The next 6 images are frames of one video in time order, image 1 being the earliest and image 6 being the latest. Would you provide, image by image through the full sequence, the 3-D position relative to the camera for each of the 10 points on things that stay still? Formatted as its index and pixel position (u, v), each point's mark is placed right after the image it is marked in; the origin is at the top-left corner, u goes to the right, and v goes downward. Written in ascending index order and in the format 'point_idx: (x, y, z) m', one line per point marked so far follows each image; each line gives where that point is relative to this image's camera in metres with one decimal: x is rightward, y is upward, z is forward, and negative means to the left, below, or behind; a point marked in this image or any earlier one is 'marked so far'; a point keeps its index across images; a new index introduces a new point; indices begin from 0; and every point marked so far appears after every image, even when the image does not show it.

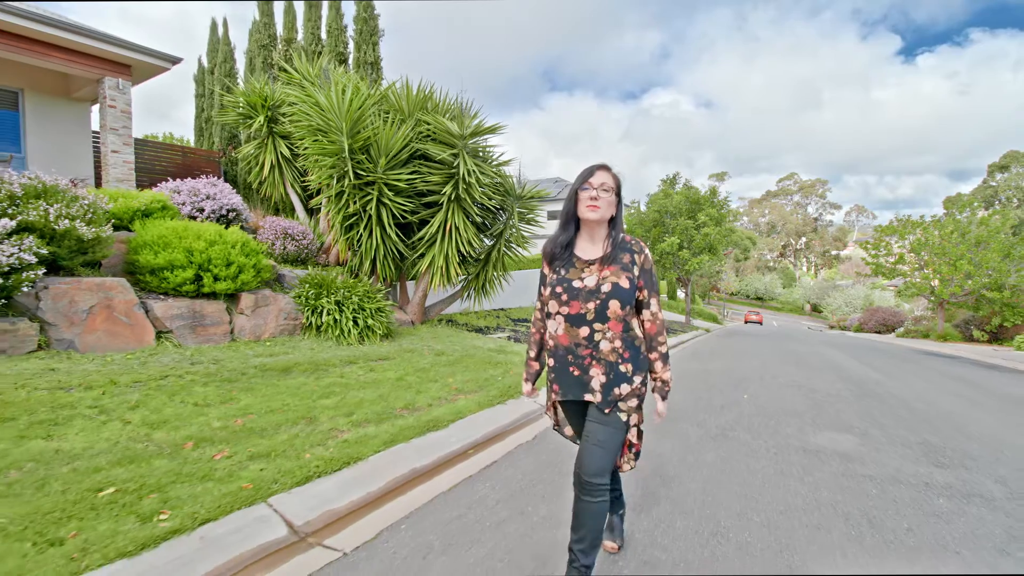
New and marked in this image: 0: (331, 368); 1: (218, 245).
0: (-2.0, -0.9, +5.0) m
1: (-3.4, +0.5, +5.3) m
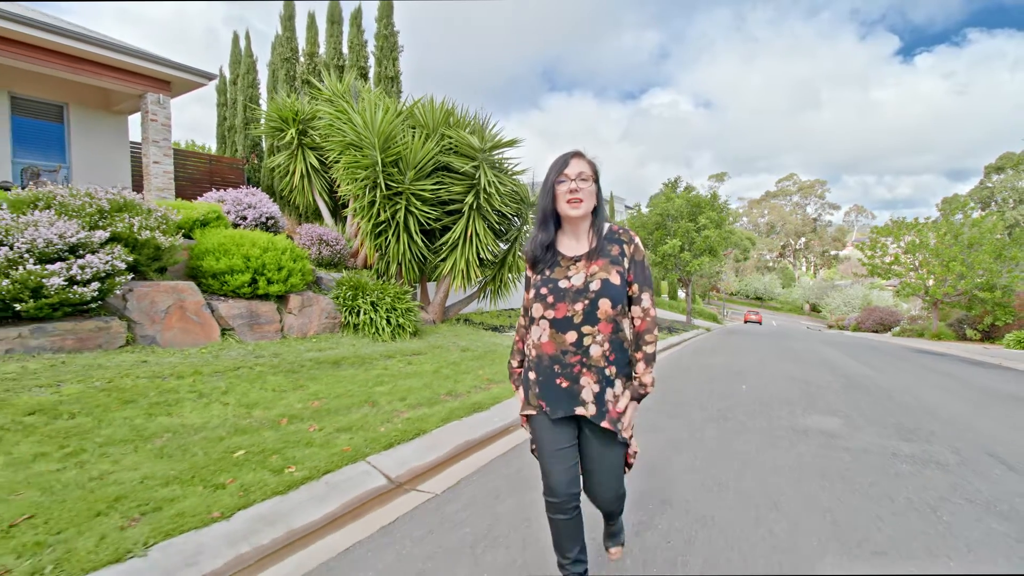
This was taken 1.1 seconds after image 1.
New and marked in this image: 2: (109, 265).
0: (-1.7, -0.9, +5.5) m
1: (-3.2, +0.5, +5.9) m
2: (-4.0, +0.2, +4.4) m
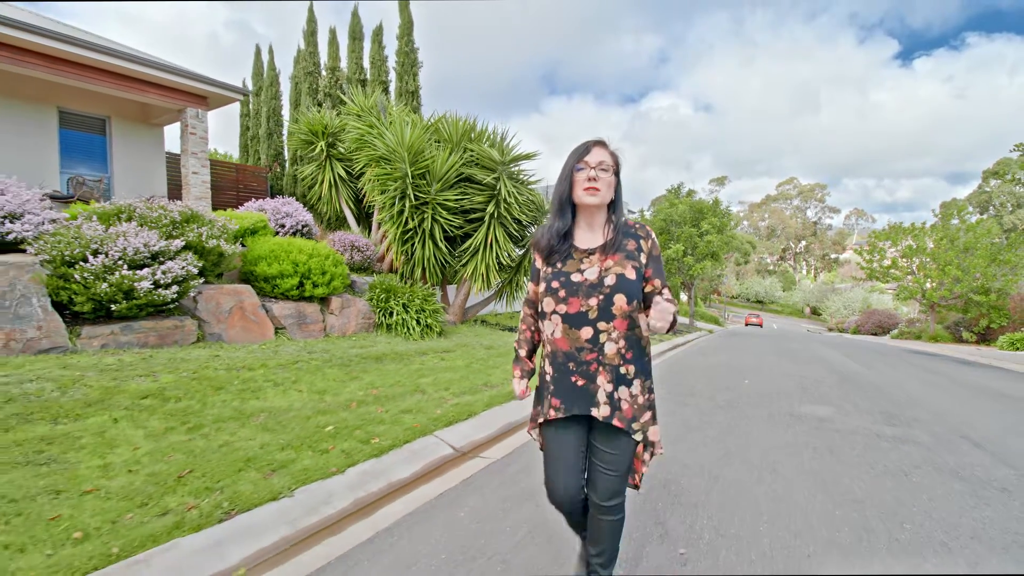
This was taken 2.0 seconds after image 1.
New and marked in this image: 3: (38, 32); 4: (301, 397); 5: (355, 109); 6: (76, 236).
0: (-1.3, -0.9, +6.1) m
1: (-2.8, +0.4, +6.5) m
2: (-3.6, +0.2, +5.0) m
3: (-7.9, +4.3, +7.5) m
4: (-1.9, -1.0, +4.0) m
5: (-3.4, +3.9, +9.8) m
6: (-4.4, +0.5, +4.5) m
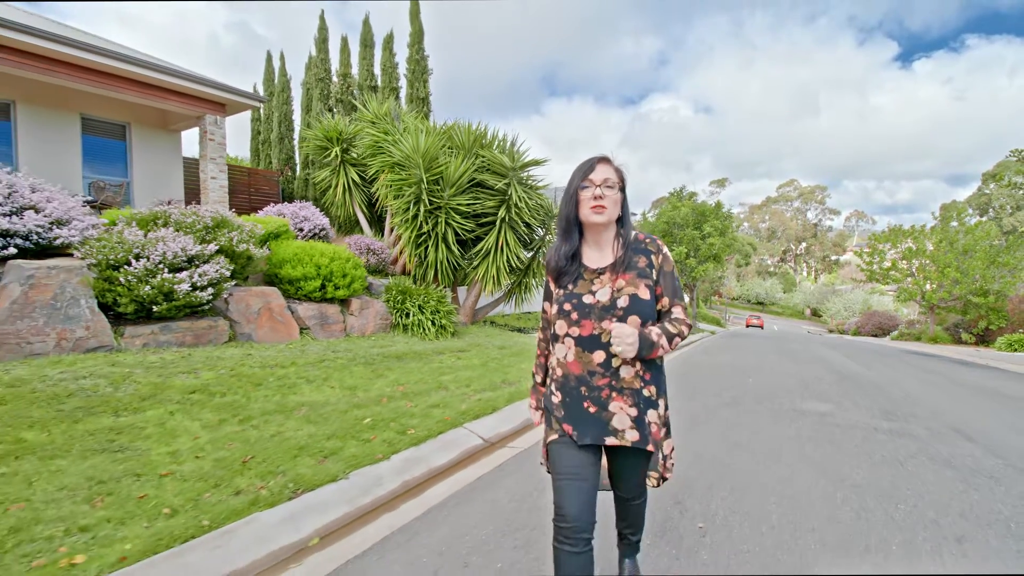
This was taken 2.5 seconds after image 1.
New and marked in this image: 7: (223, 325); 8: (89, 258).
0: (-1.2, -1.0, +6.4) m
1: (-2.6, +0.4, +6.8) m
2: (-3.4, +0.2, +5.3) m
3: (-7.7, +4.3, +7.8) m
4: (-1.7, -1.0, +4.3) m
5: (-3.2, +3.9, +10.0) m
6: (-4.2, +0.5, +4.8) m
7: (-3.5, -0.4, +5.4) m
8: (-4.4, +0.3, +4.7) m
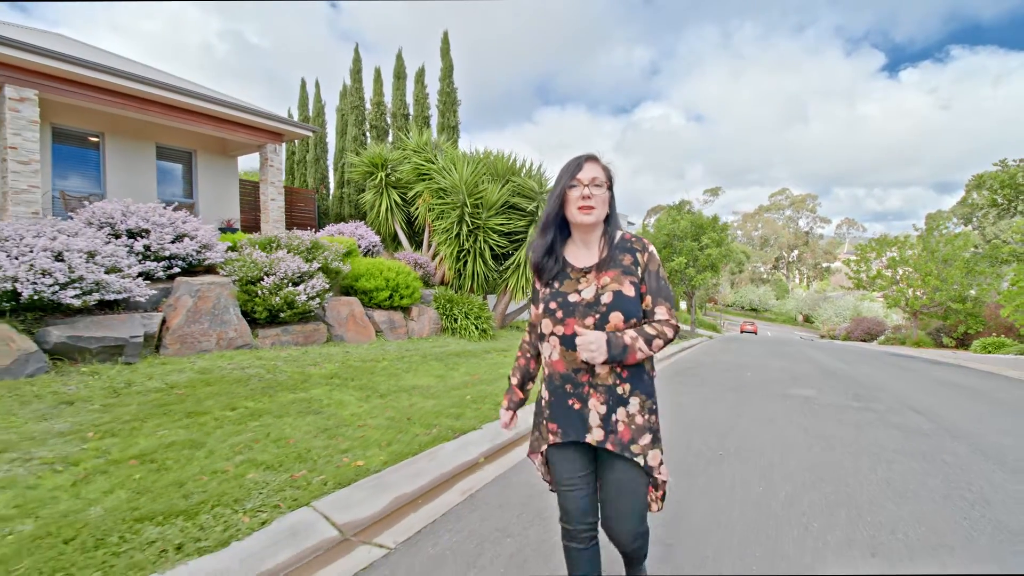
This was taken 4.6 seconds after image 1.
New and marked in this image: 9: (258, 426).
0: (-0.5, -1.1, +7.6) m
1: (-2.0, +0.2, +8.0) m
2: (-2.8, 0.0, +6.5) m
3: (-7.1, +4.1, +9.0) m
4: (-1.0, -1.1, +5.6) m
5: (-2.6, +3.6, +11.3) m
6: (-3.5, +0.4, +6.1) m
7: (-2.8, -0.6, +6.6) m
8: (-3.7, +0.2, +5.9) m
9: (-2.1, -1.1, +3.7) m
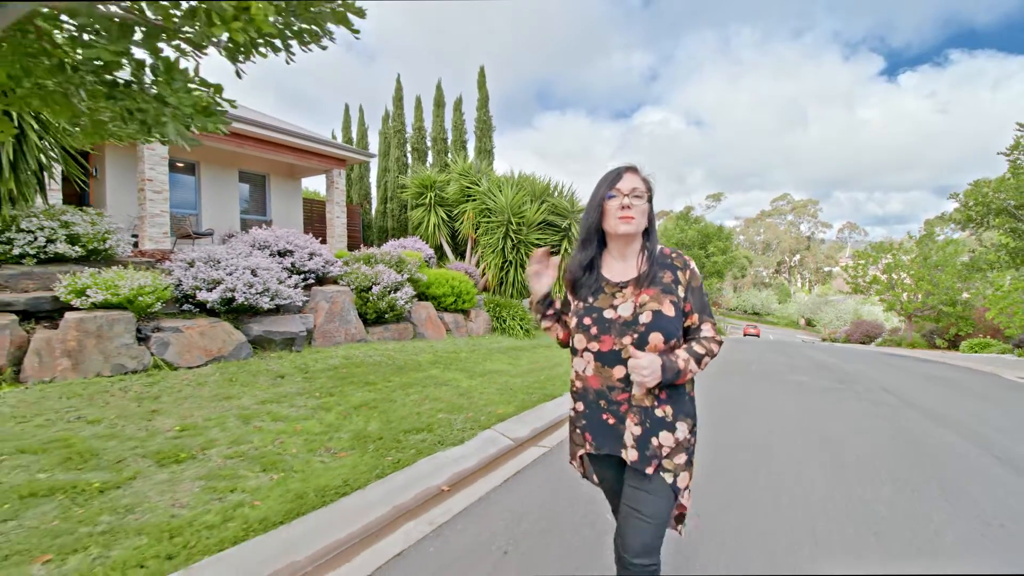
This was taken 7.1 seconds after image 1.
0: (+0.5, -1.3, +9.2) m
1: (-1.0, +0.1, +9.7) m
2: (-1.8, -0.1, +8.1) m
3: (-6.2, +3.9, +10.7) m
4: (-0.1, -1.3, +7.2) m
5: (-1.6, +3.5, +13.0) m
6: (-2.6, +0.2, +7.7) m
7: (-1.8, -0.7, +8.2) m
8: (-2.8, 0.0, +7.5) m
9: (-1.1, -1.2, +5.3) m
